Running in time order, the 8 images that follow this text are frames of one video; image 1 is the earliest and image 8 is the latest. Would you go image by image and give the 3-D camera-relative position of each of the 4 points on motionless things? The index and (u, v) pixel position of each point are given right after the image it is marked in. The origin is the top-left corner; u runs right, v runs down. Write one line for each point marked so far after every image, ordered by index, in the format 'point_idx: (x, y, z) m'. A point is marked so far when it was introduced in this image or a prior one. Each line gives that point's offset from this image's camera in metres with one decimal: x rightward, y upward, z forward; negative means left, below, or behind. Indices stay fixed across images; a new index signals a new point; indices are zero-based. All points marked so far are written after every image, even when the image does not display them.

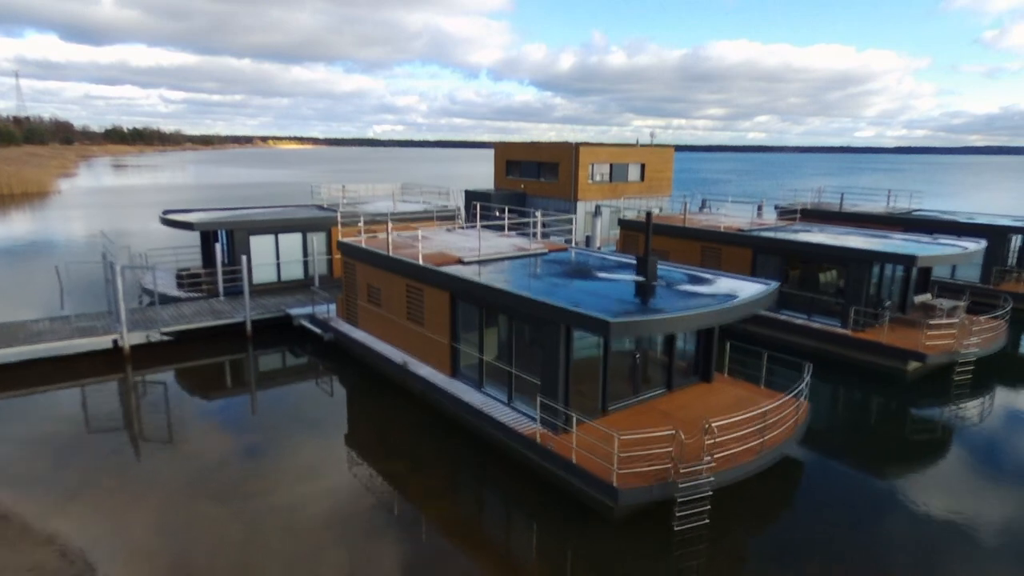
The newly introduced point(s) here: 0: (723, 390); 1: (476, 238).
0: (+4.2, -2.1, +13.1) m
1: (-1.0, +1.3, +17.6) m
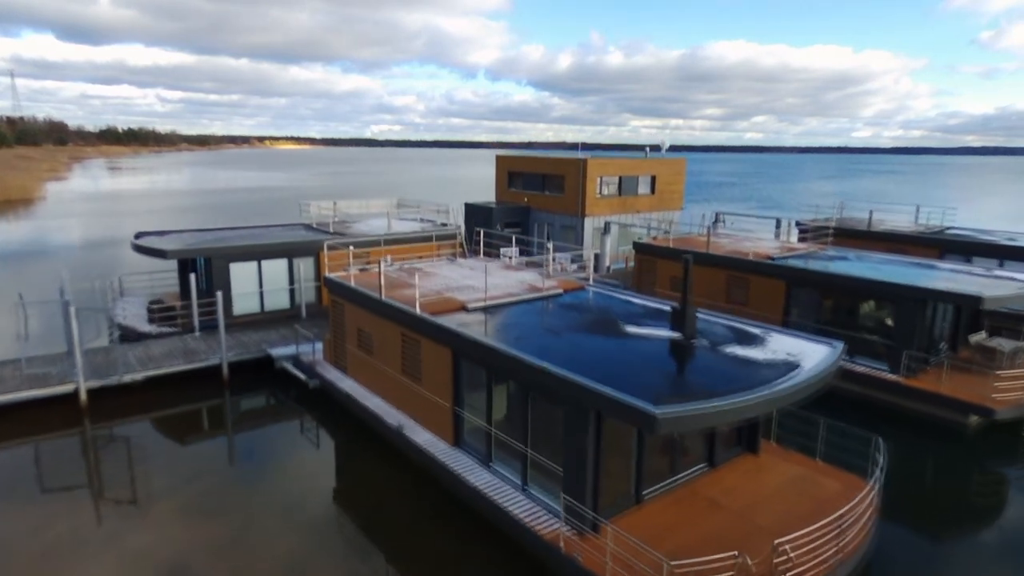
0: (+4.5, -3.0, +11.2) m
1: (-0.8, +0.3, +15.7) m
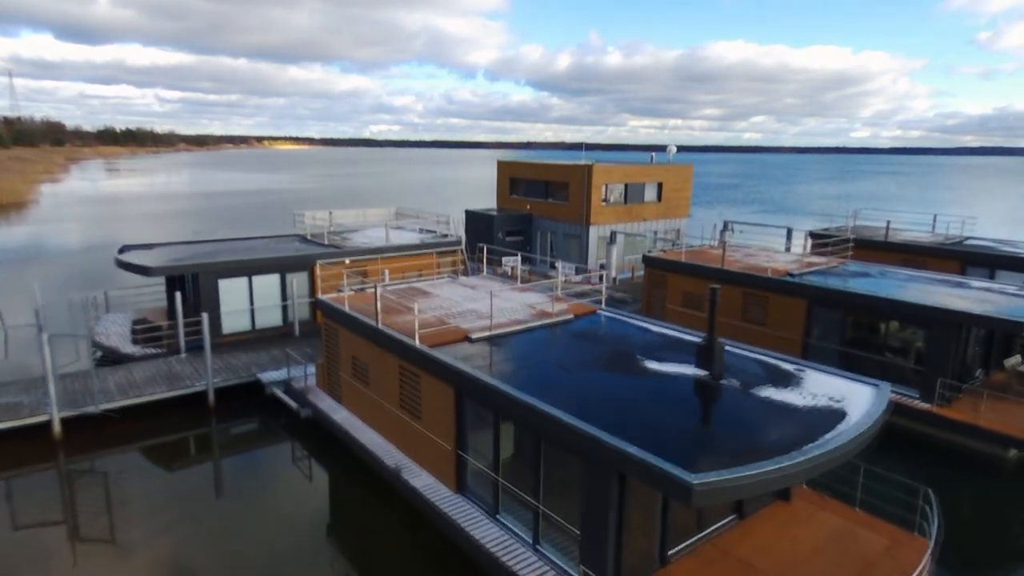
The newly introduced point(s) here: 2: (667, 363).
0: (+4.6, -3.5, +10.2) m
1: (-0.6, -0.2, +14.6) m
2: (+2.5, -1.2, +10.5) m
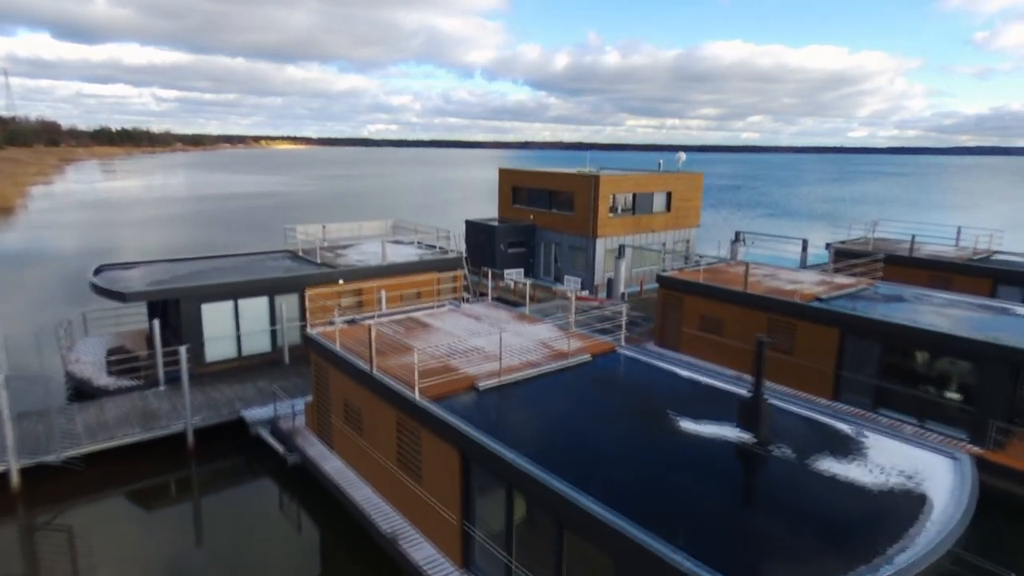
0: (+4.8, -4.2, +8.8) m
1: (-0.5, -0.8, +13.3) m
2: (+2.7, -1.9, +9.2) m
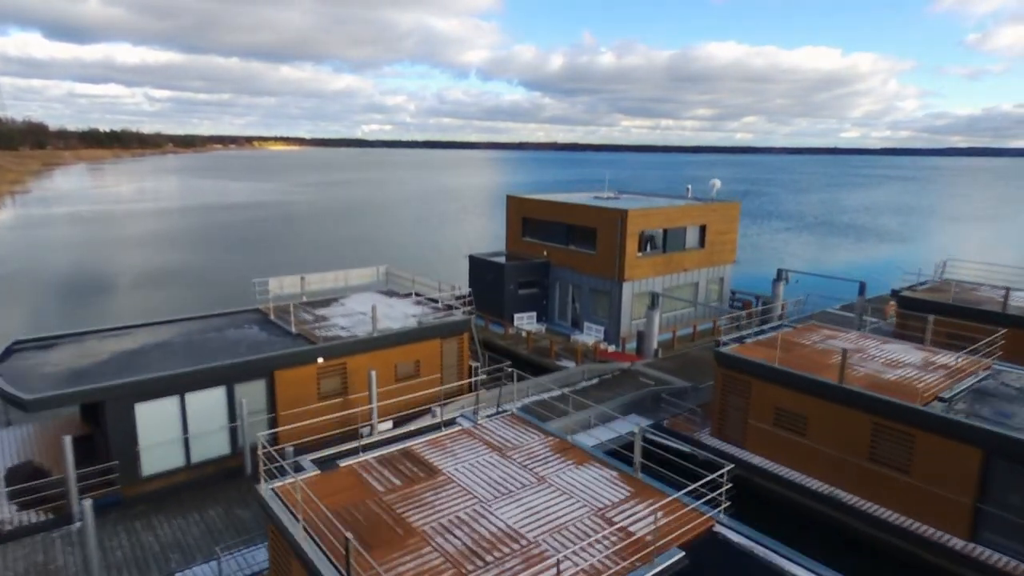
0: (+5.4, -6.1, +4.9) m
1: (+0.2, -2.7, +9.3) m
2: (+3.3, -3.8, +5.2) m
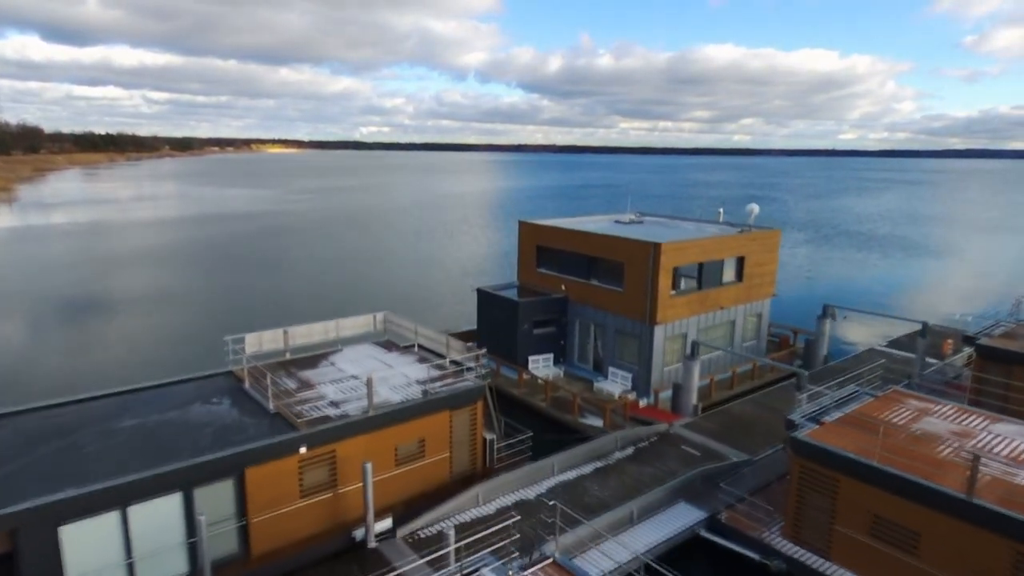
0: (+6.0, -7.5, +1.9) m
1: (+0.7, -4.1, +6.3) m
2: (+3.9, -5.2, +2.2) m
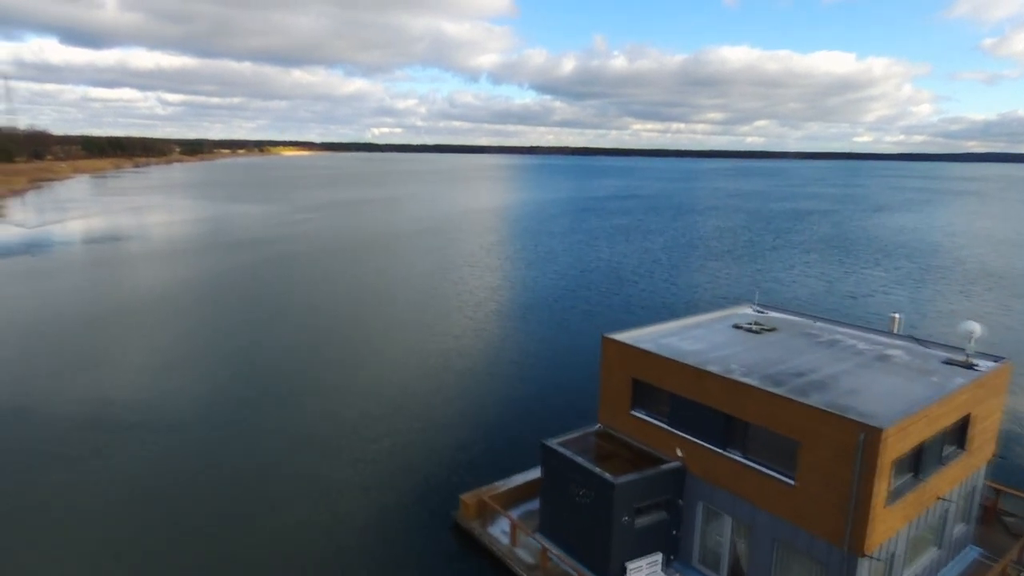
0: (+7.7, -11.4, -6.8) m
1: (+2.5, -8.0, -2.3) m
2: (+5.6, -9.1, -6.4) m
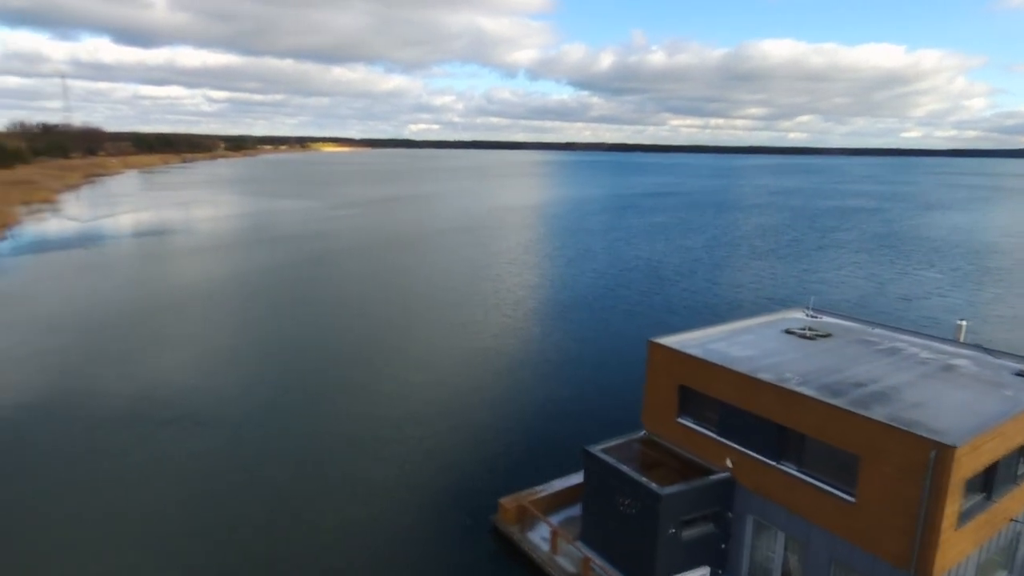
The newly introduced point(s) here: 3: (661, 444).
0: (+7.4, -11.7, -7.6) m
1: (+2.5, -8.2, -2.8) m
2: (+5.3, -9.3, -7.1) m
3: (+3.8, -3.9, +16.5) m
